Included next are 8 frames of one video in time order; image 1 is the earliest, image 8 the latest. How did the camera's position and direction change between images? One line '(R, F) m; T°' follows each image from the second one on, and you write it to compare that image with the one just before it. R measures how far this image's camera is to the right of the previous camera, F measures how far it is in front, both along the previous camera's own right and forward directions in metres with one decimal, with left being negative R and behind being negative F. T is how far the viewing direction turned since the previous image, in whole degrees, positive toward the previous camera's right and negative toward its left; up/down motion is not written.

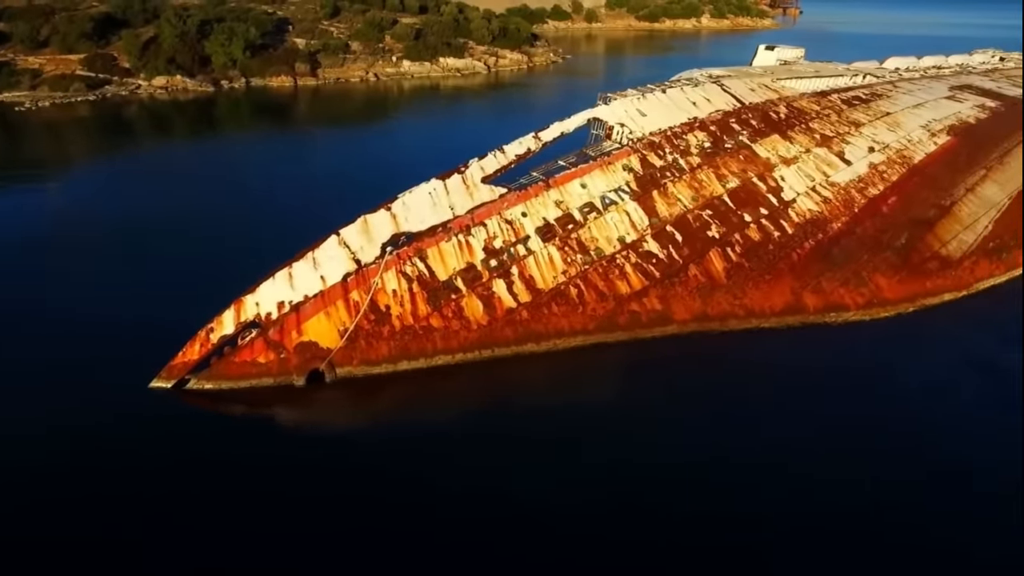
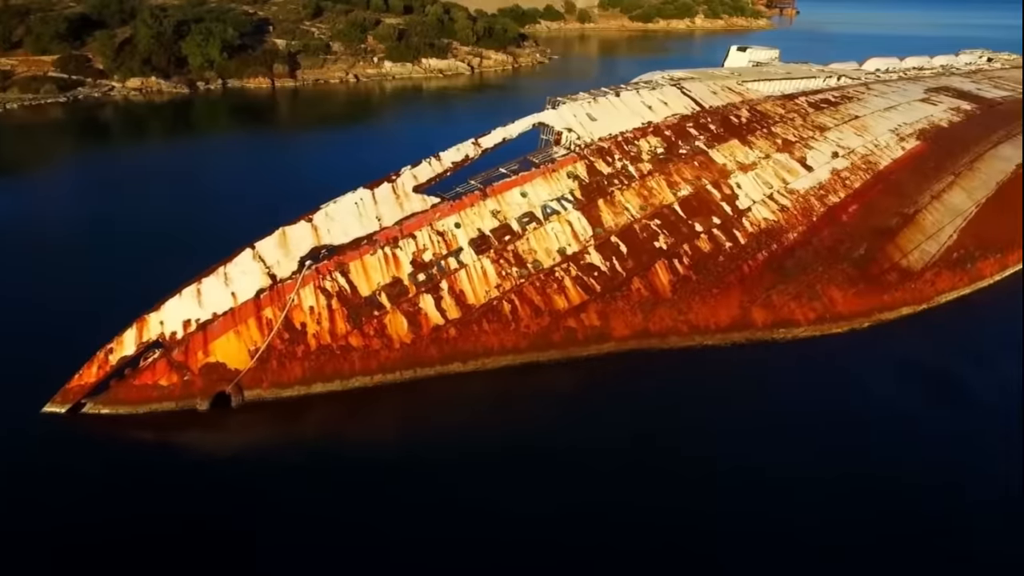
(+0.7, +0.5) m; 0°
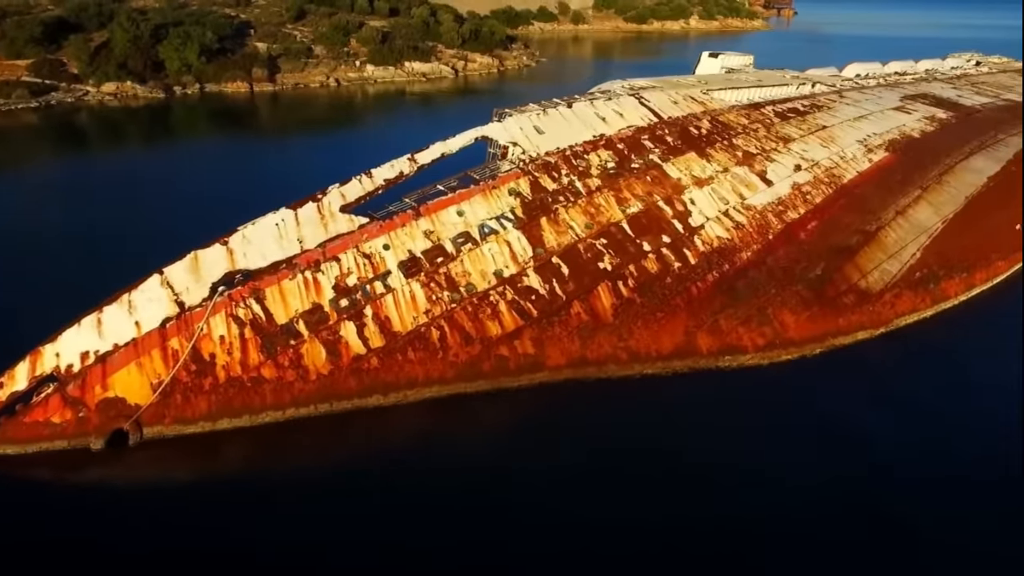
(+0.7, +0.5) m; 0°
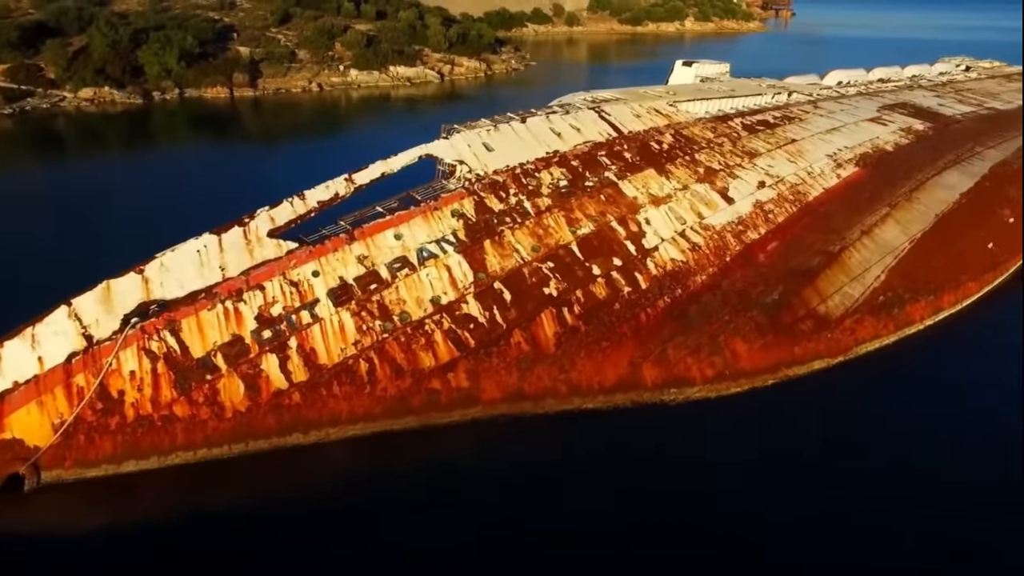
(+0.6, +0.4) m; 0°
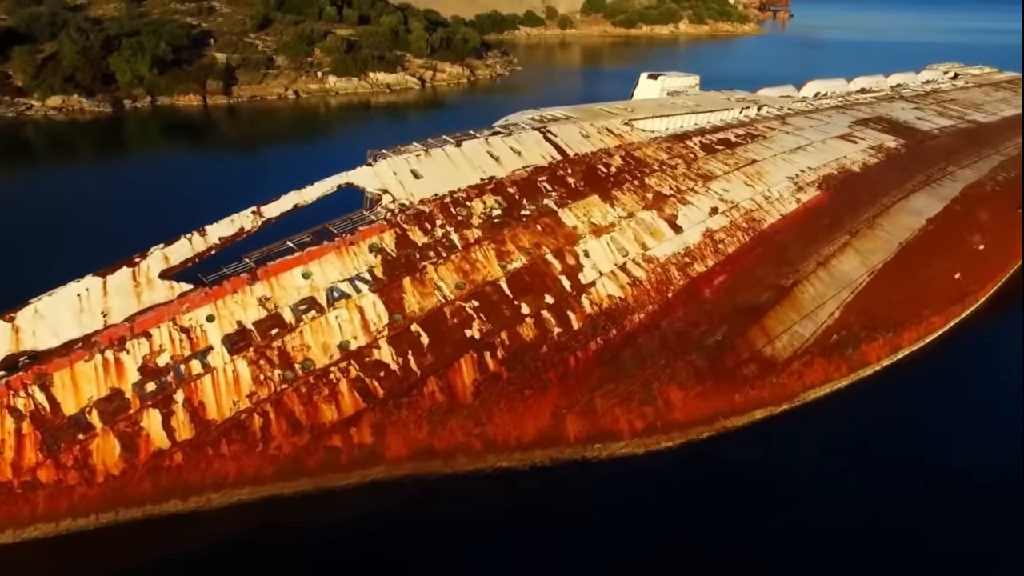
(+0.8, +0.6) m; 0°
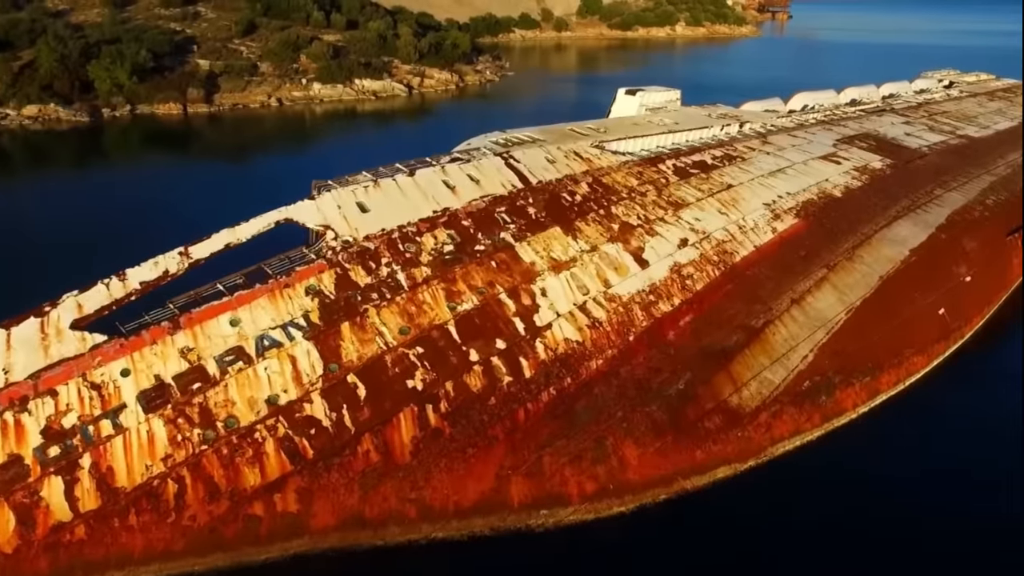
(+0.5, +0.6) m; 0°
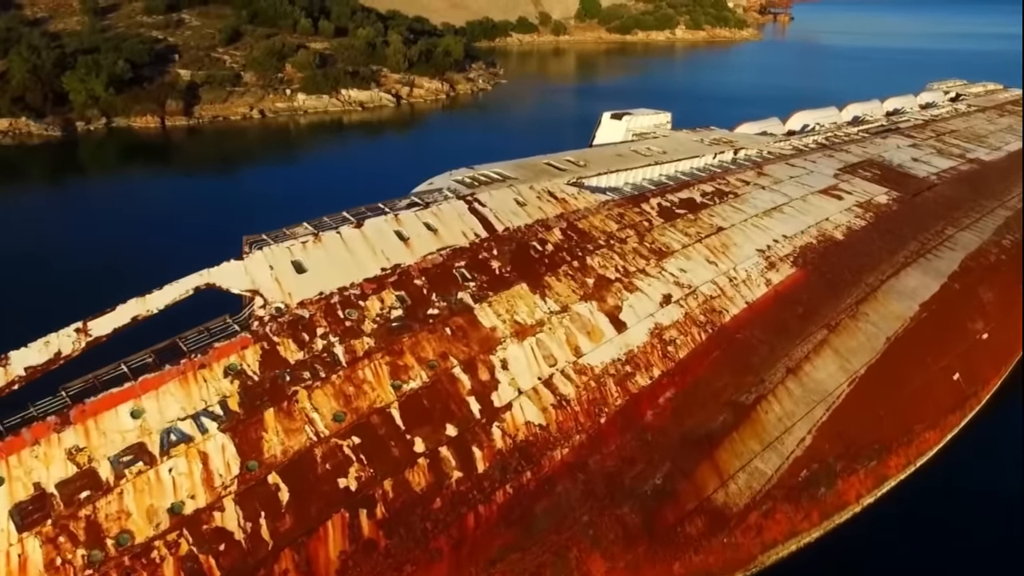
(+0.4, +1.1) m; 0°
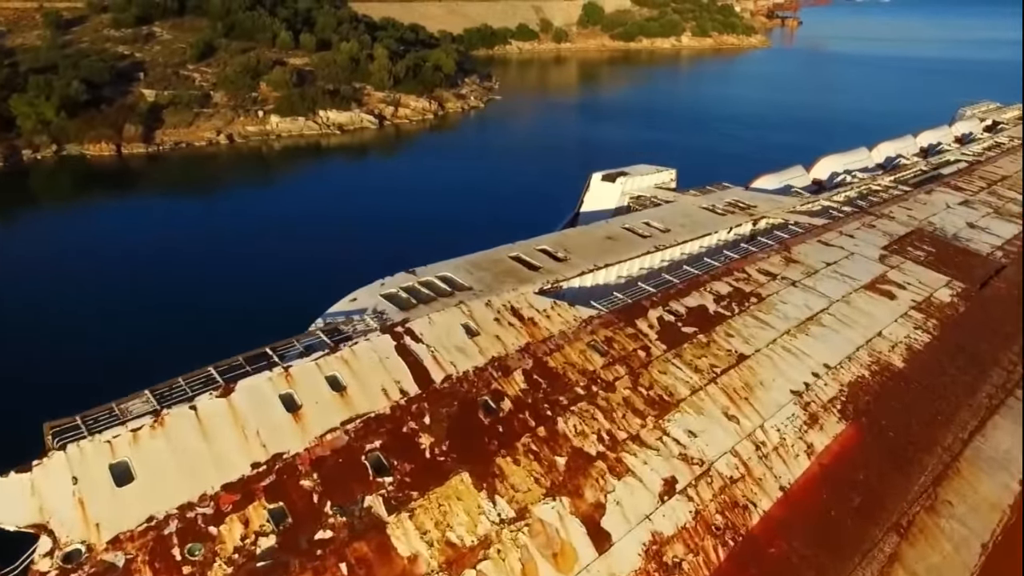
(+0.5, +2.5) m; 0°
